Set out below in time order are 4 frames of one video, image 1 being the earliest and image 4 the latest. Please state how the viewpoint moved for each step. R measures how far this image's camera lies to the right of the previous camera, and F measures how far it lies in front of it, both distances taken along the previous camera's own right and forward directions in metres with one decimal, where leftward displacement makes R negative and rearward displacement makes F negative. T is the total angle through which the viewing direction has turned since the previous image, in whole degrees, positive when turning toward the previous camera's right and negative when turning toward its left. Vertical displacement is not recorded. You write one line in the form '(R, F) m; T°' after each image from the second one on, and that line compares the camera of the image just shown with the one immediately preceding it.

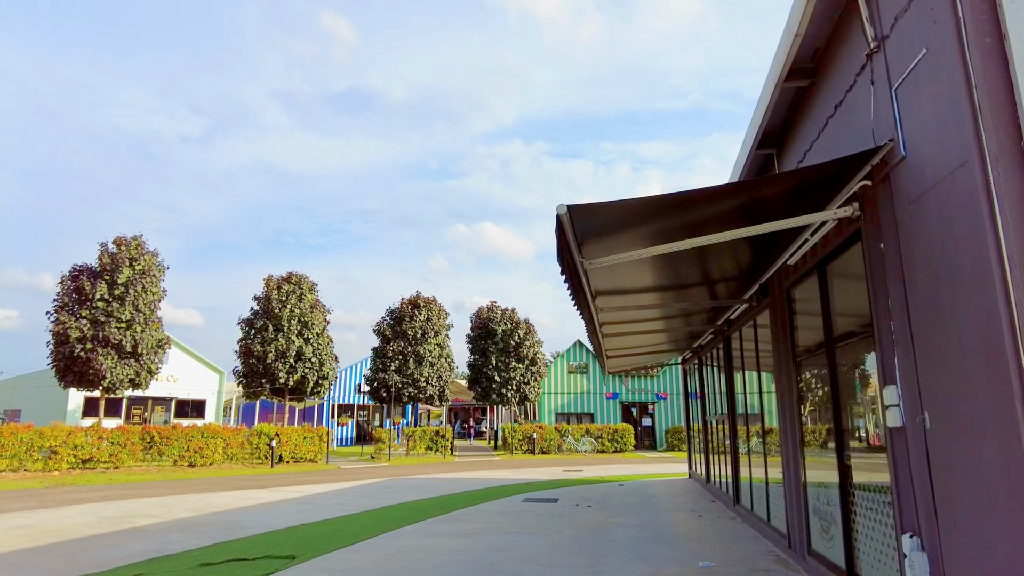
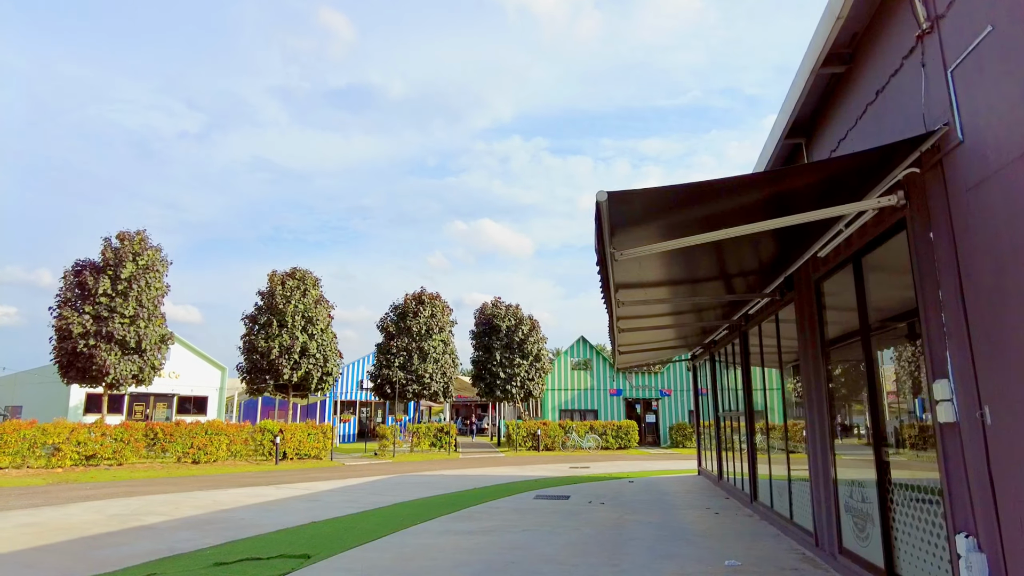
(-0.2, +0.1) m; 0°
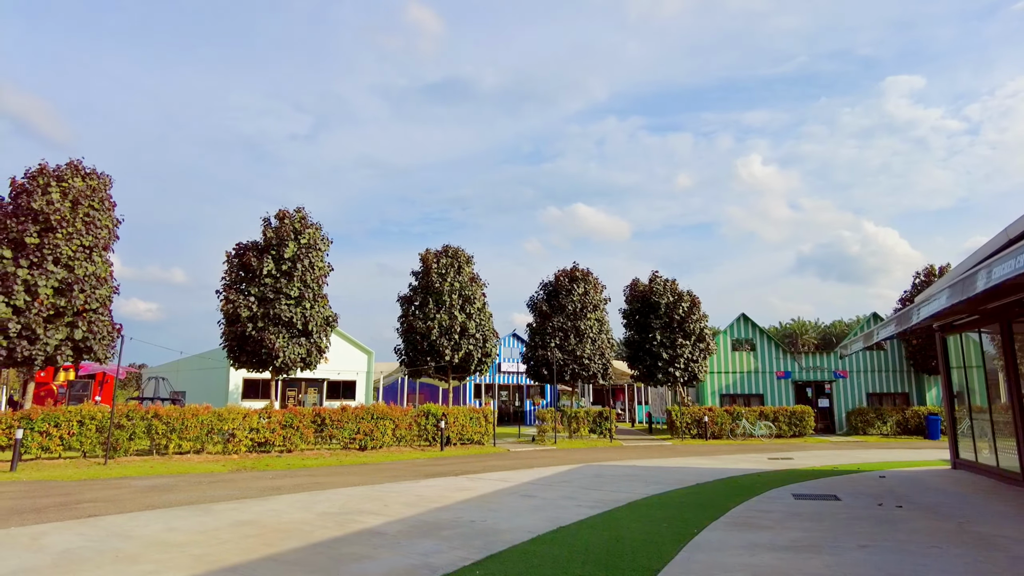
(-2.1, +1.6) m; -8°
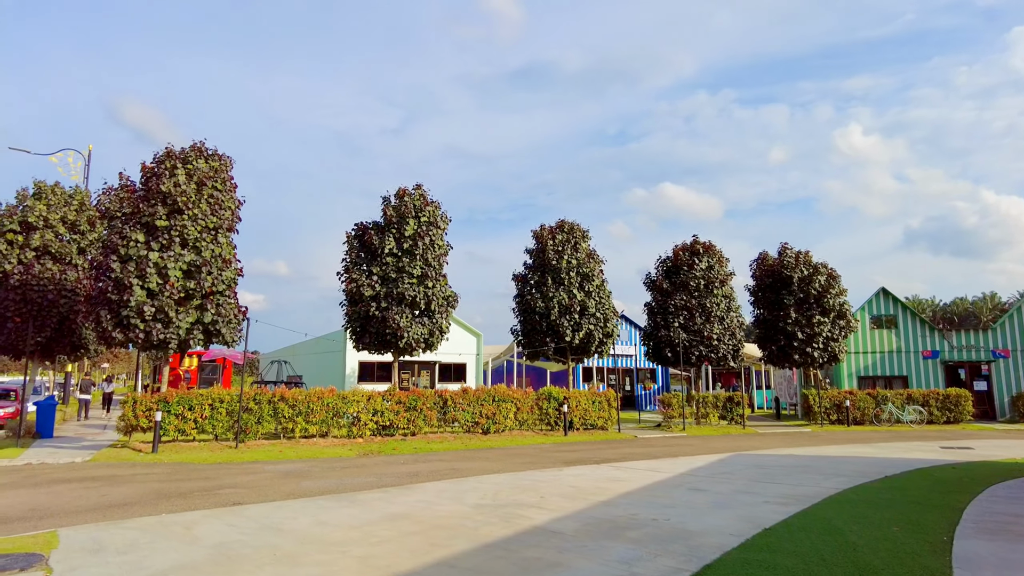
(-1.0, +1.0) m; -8°
